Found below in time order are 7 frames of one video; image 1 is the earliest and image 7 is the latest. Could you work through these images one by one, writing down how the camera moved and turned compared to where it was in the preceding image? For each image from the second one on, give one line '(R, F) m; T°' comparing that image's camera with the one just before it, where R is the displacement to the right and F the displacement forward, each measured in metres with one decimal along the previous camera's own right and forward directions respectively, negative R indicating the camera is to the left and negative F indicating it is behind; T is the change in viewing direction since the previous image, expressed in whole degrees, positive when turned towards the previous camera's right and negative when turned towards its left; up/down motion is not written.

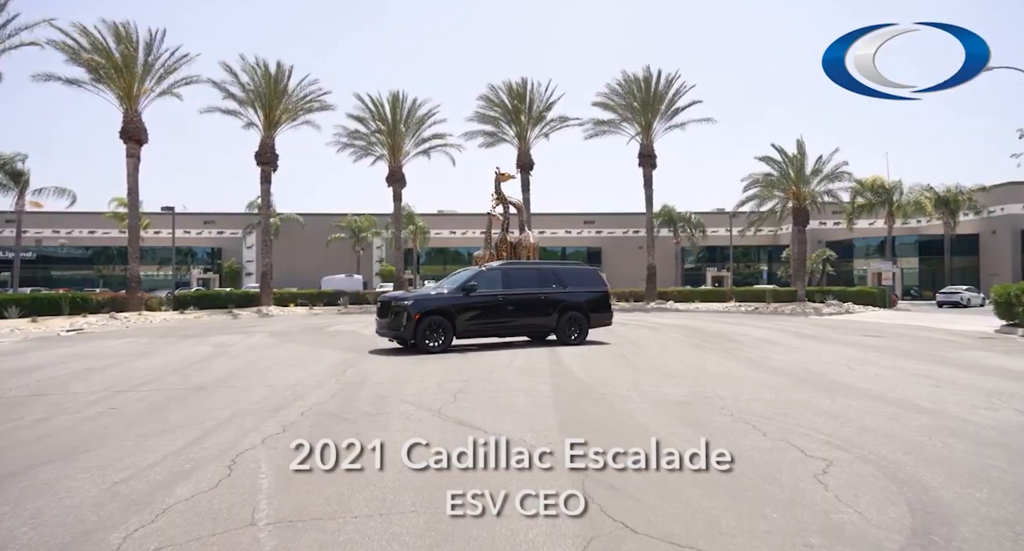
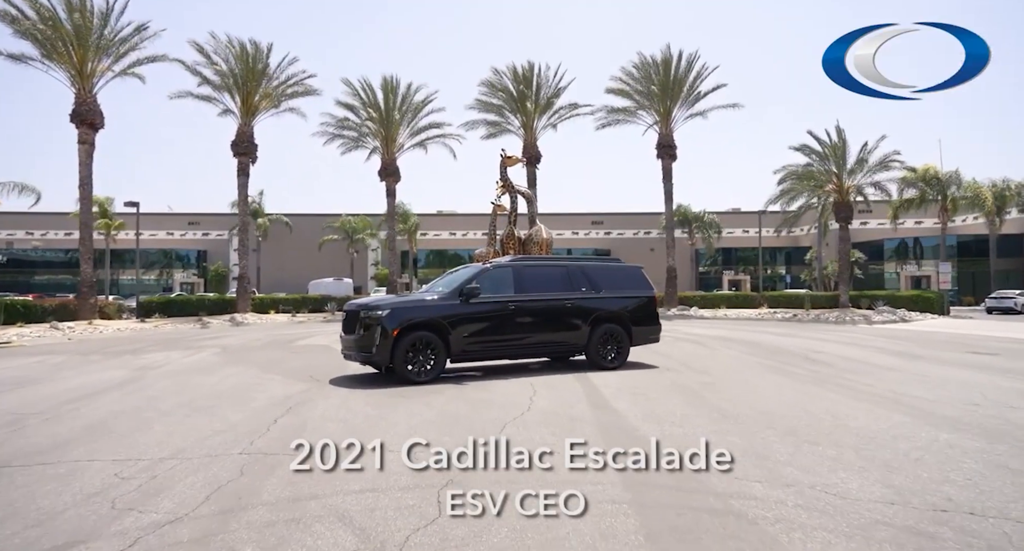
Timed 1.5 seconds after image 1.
(-0.2, +4.6) m; 0°
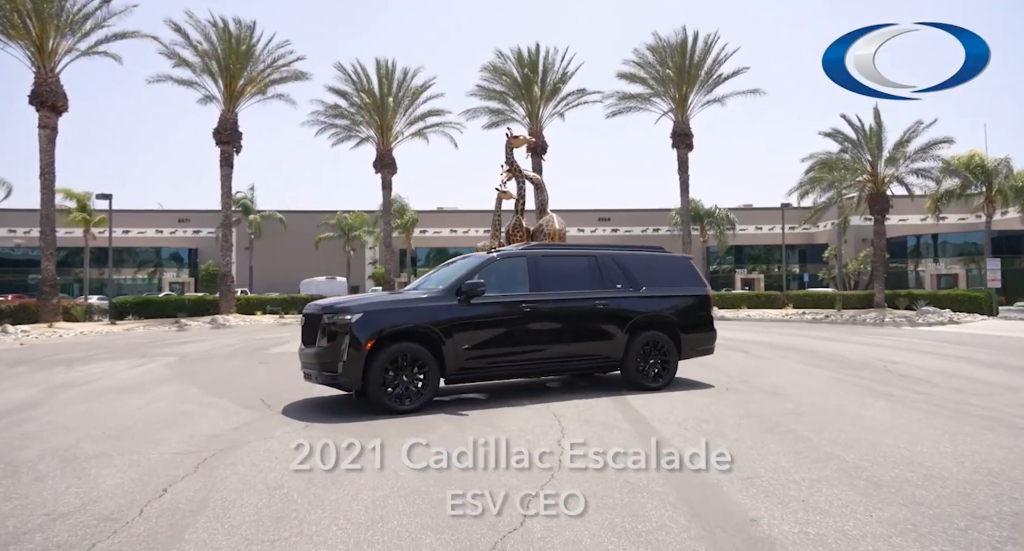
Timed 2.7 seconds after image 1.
(-0.2, +3.1) m; 0°
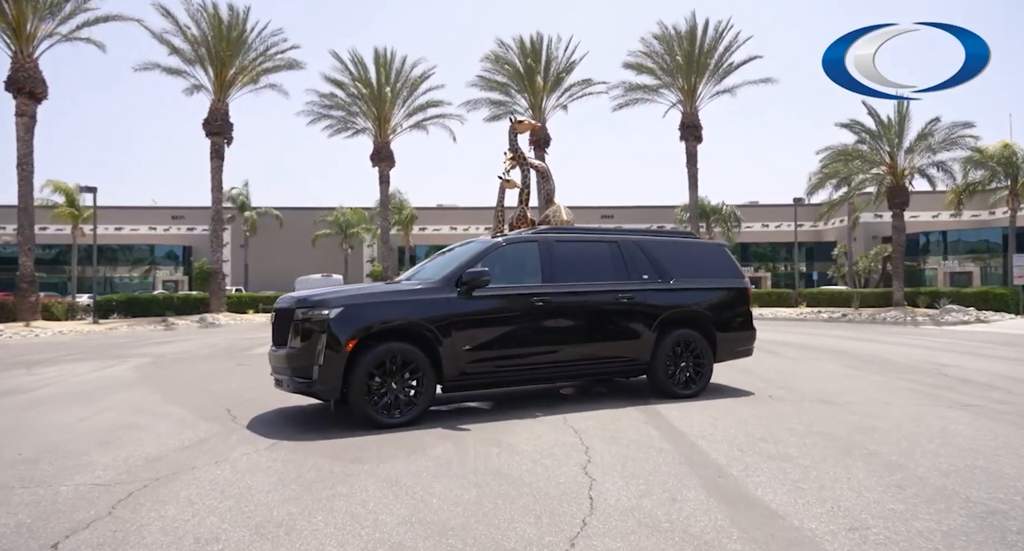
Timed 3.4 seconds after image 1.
(-0.1, +1.5) m; 0°
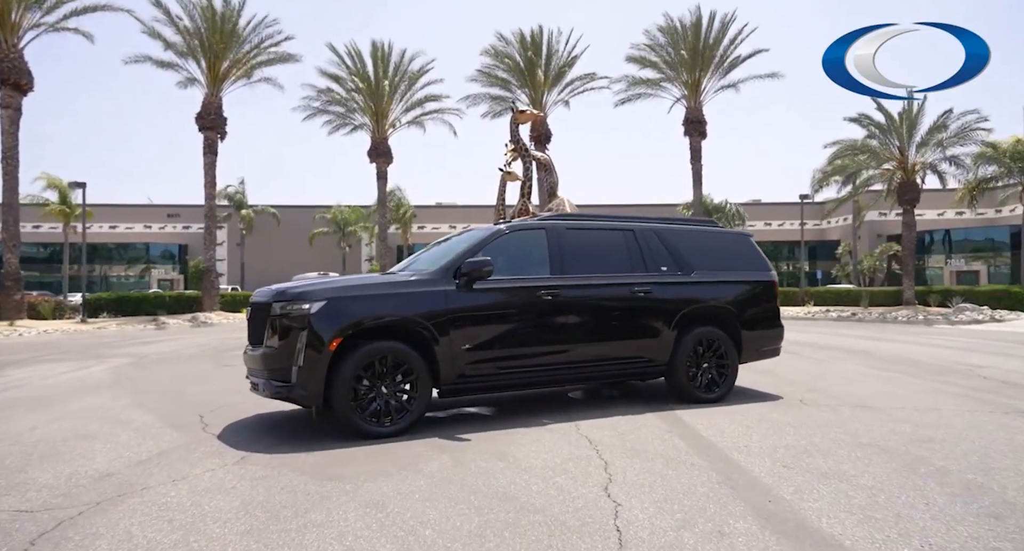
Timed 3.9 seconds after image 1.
(-0.1, +0.8) m; 0°
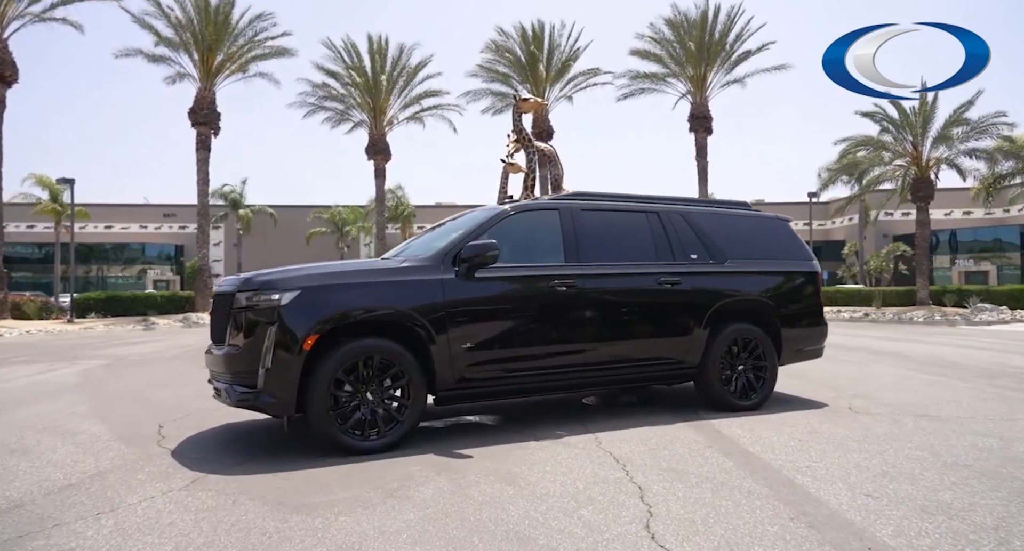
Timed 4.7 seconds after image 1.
(-0.1, +1.0) m; 0°
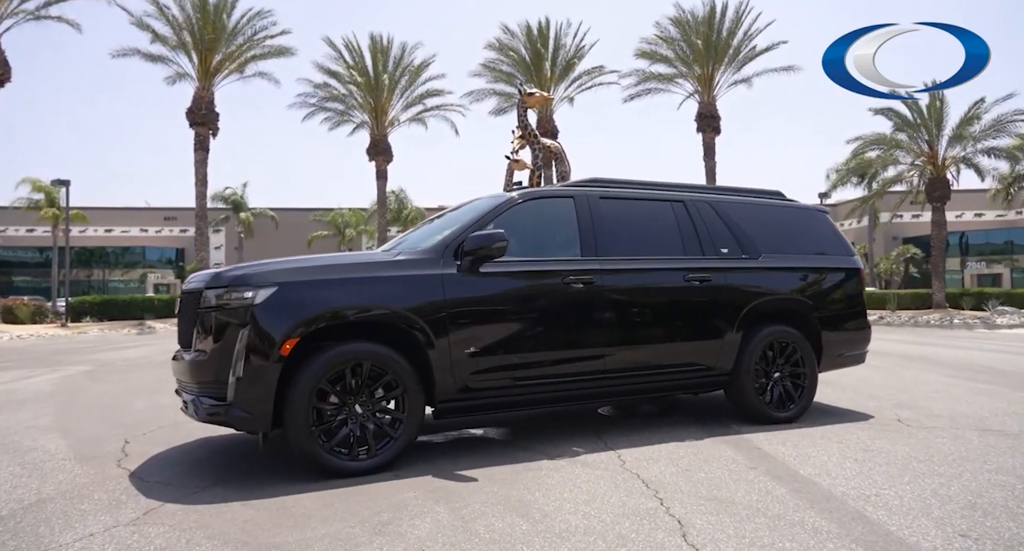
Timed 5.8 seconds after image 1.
(0.0, +0.7) m; 0°
